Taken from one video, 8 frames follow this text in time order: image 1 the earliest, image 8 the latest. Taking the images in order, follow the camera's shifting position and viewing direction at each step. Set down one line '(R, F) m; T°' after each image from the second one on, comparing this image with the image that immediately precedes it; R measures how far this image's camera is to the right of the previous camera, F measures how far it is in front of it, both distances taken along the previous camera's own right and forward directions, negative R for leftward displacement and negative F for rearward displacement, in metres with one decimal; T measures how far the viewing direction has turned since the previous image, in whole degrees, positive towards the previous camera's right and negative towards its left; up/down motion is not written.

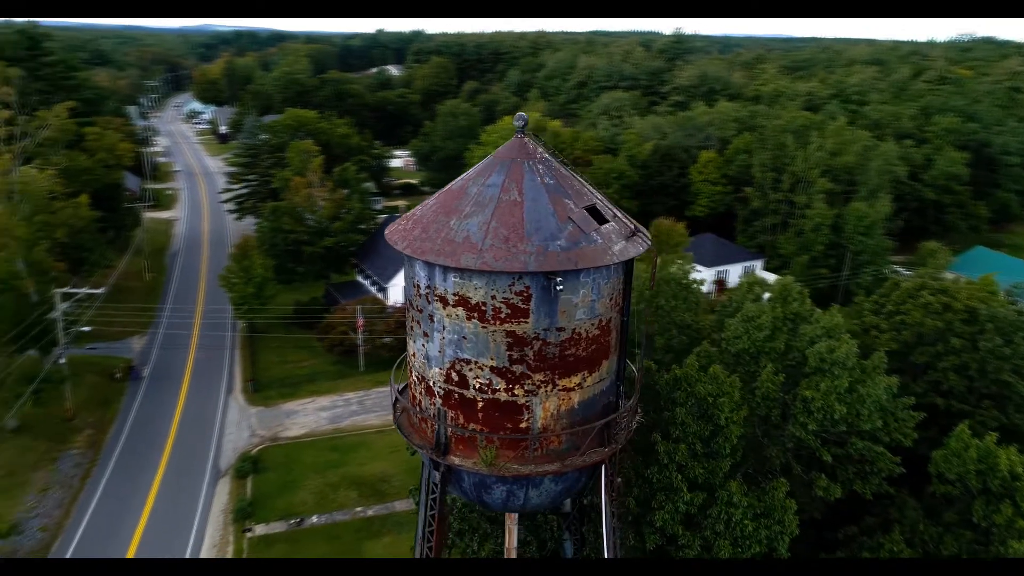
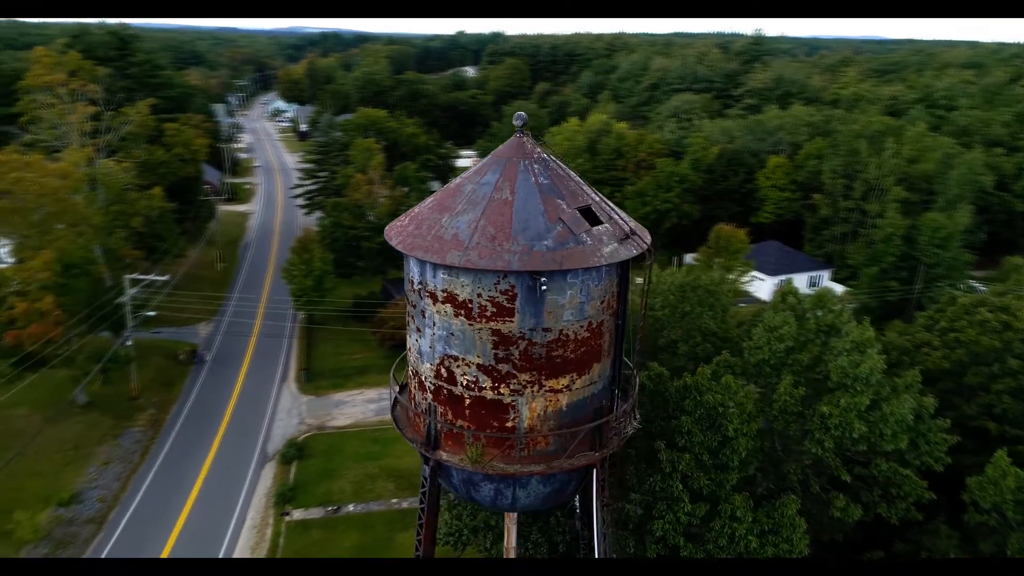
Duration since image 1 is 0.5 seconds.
(+0.8, 0.0) m; -6°
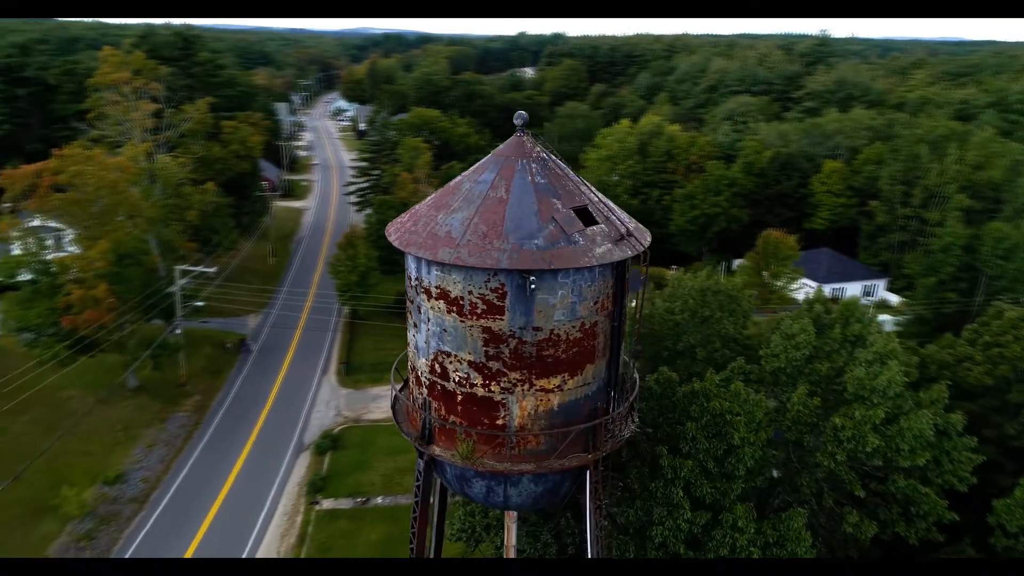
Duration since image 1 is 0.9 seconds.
(+0.6, 0.0) m; -4°
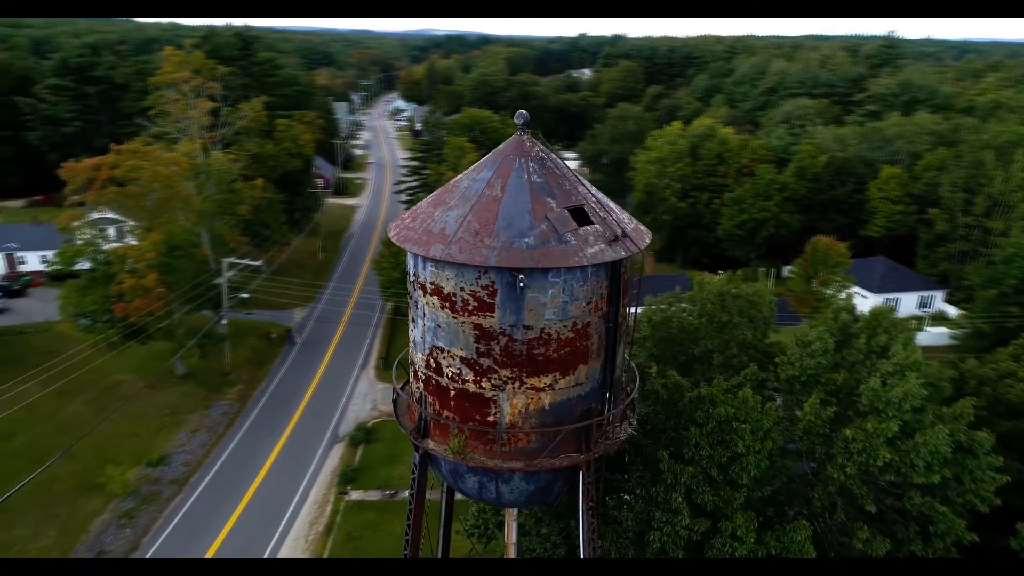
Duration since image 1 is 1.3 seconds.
(+0.6, 0.0) m; -4°
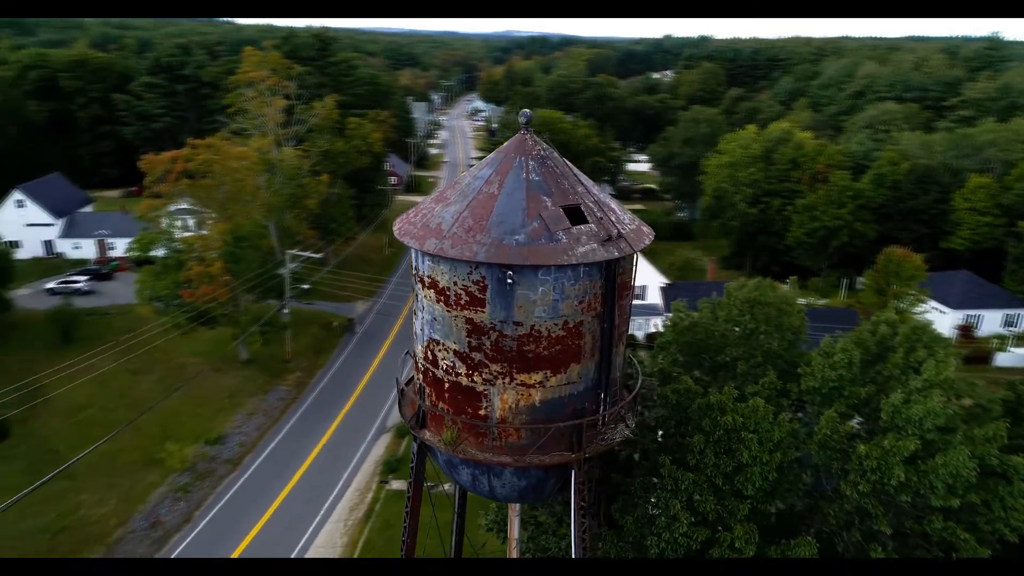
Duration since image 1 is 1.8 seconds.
(+0.8, 0.0) m; -6°
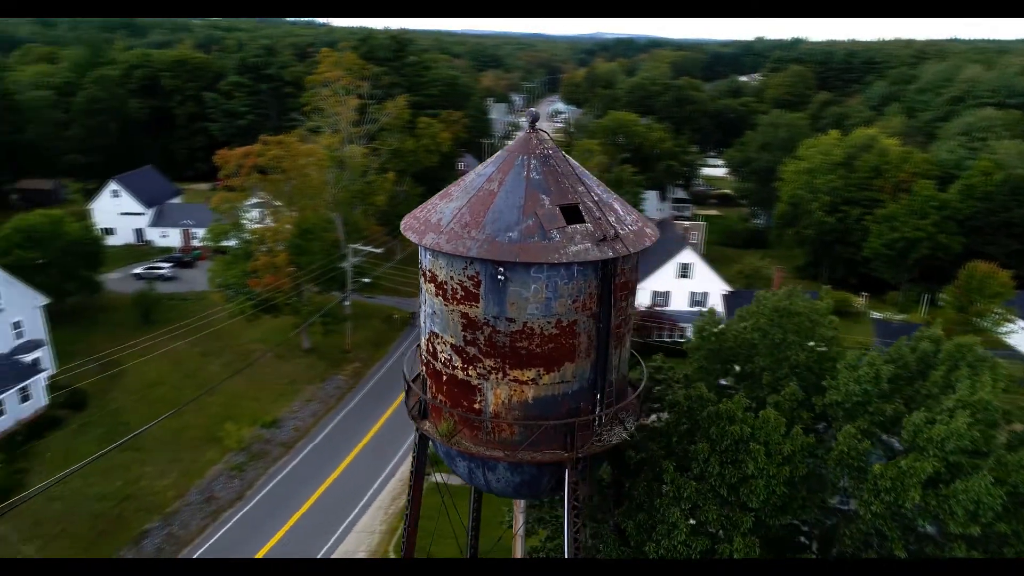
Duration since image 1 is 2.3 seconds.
(+0.8, 0.0) m; -6°
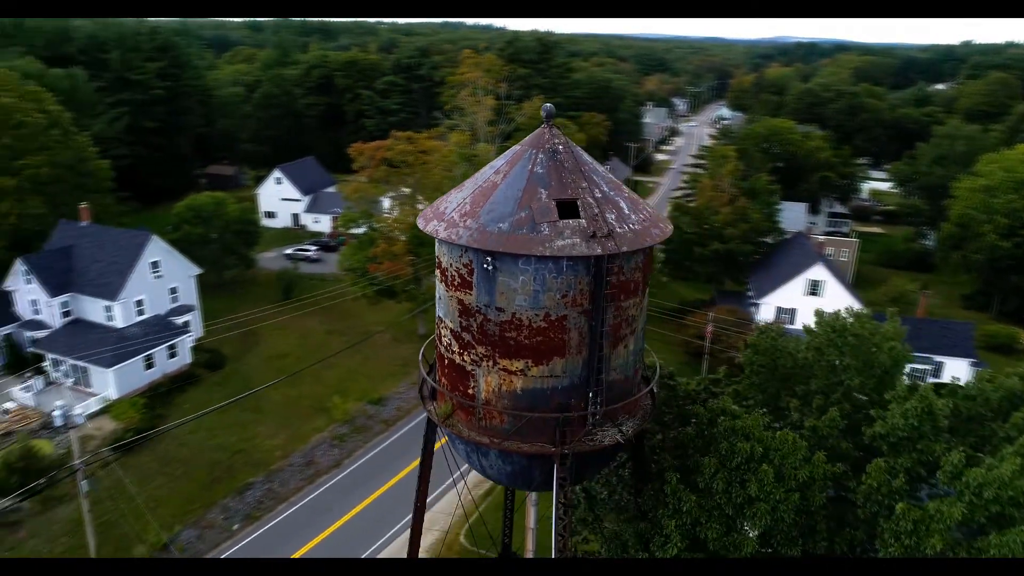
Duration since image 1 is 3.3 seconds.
(+1.6, 0.0) m; -12°
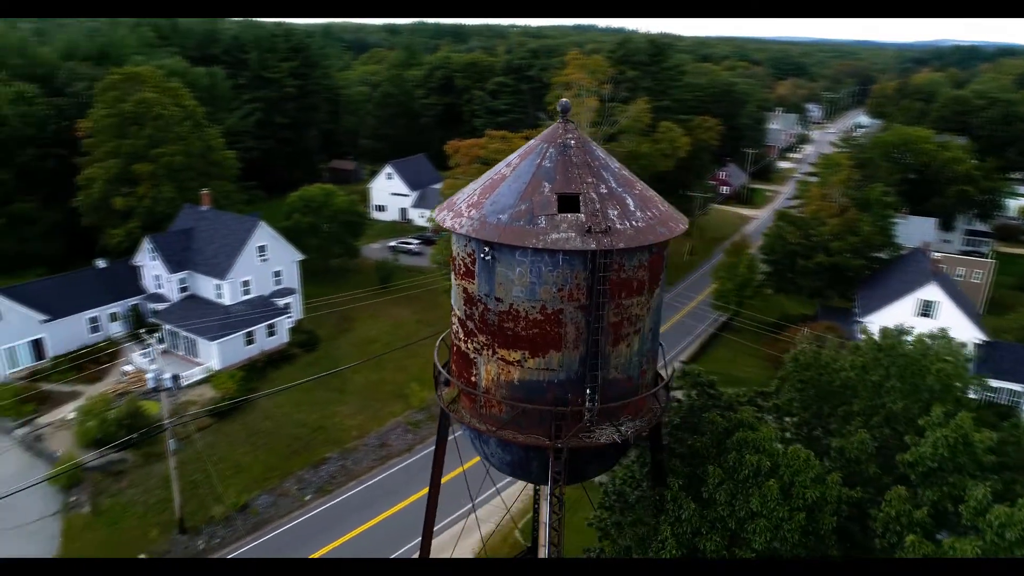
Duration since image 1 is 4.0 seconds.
(+1.1, 0.0) m; -9°
